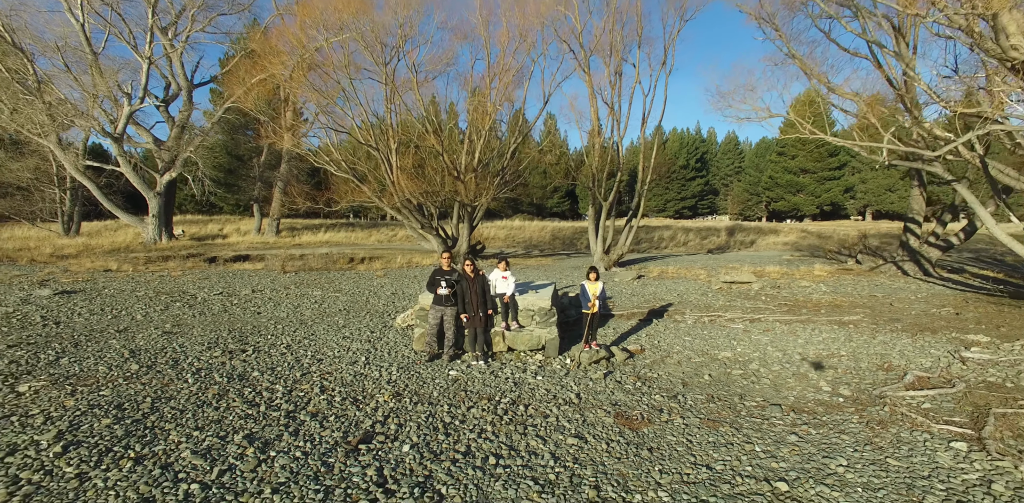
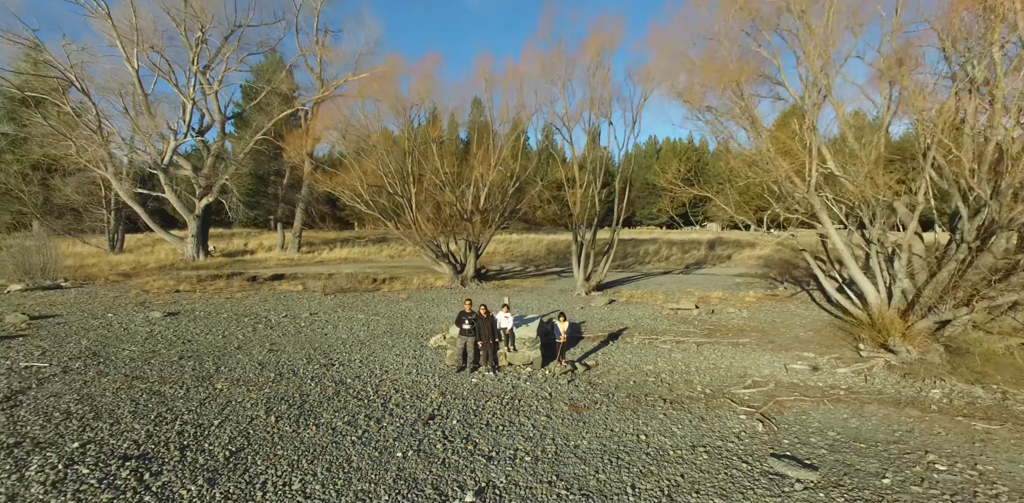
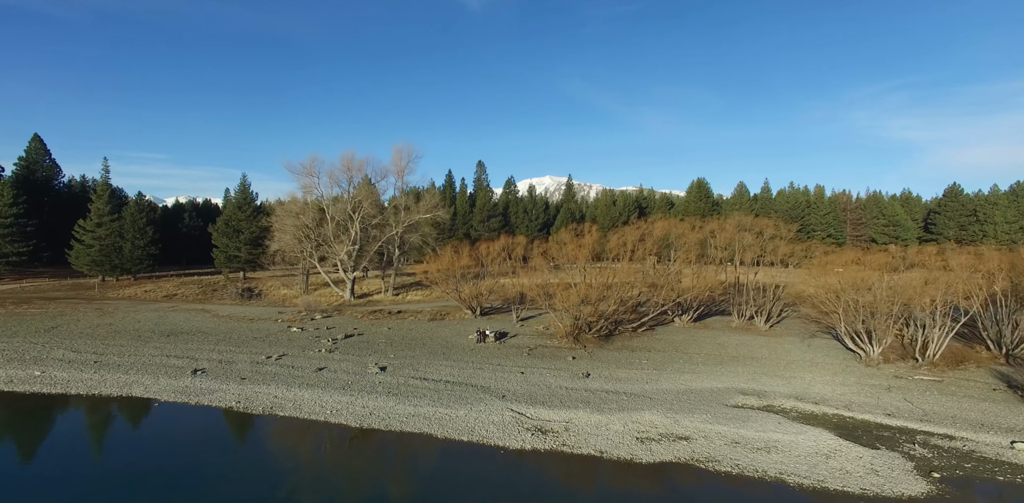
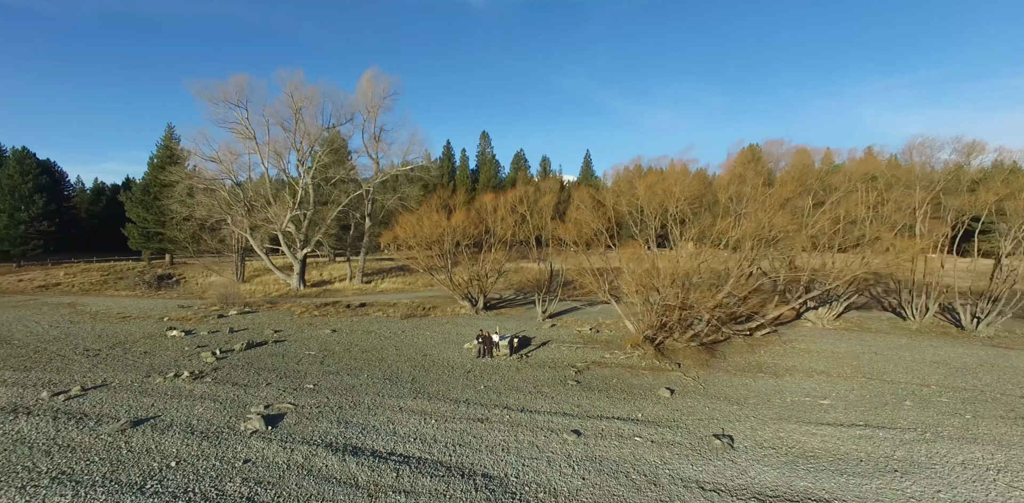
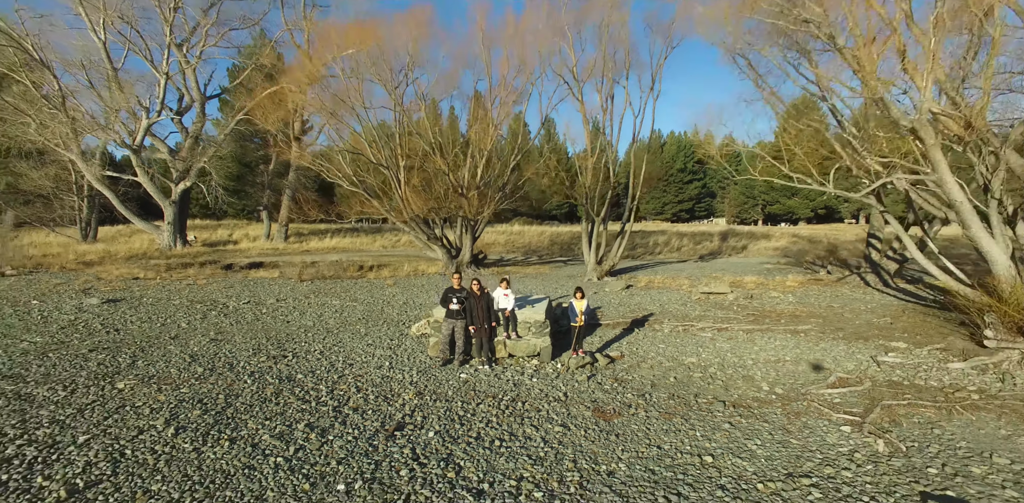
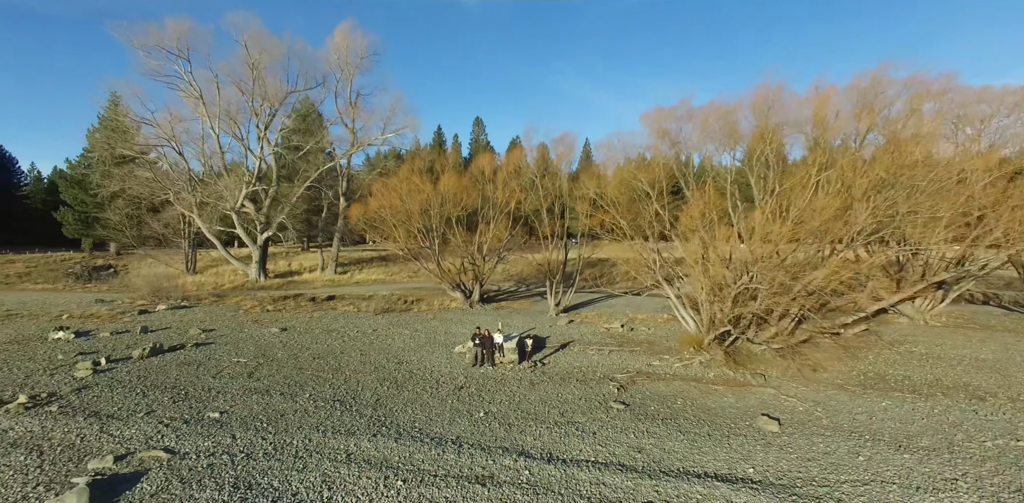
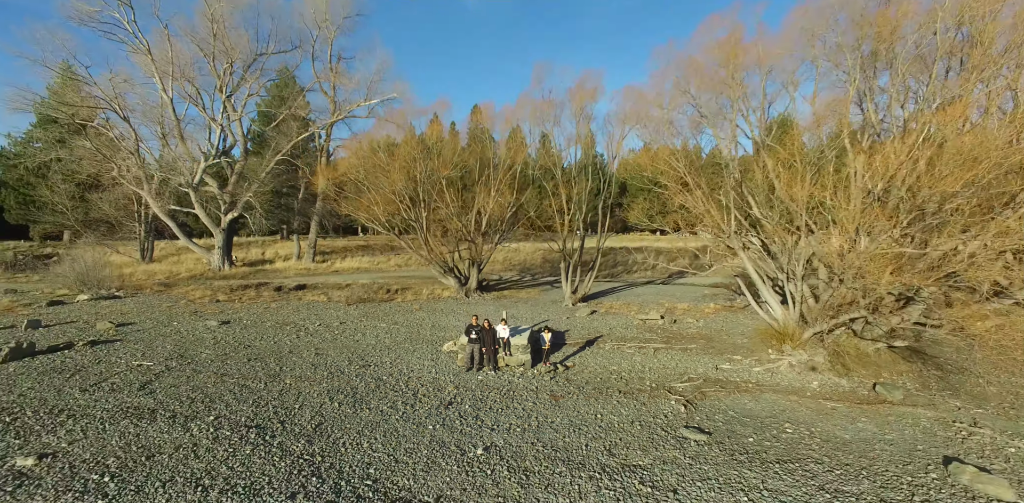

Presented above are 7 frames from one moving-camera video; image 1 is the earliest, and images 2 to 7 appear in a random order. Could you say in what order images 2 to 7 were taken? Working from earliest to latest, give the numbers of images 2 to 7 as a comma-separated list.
5, 2, 7, 6, 4, 3
